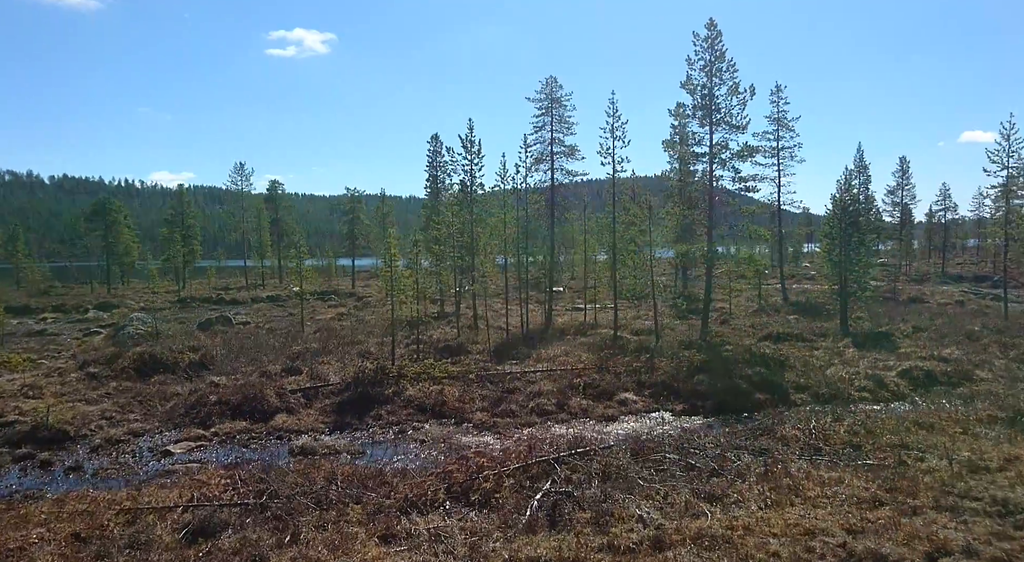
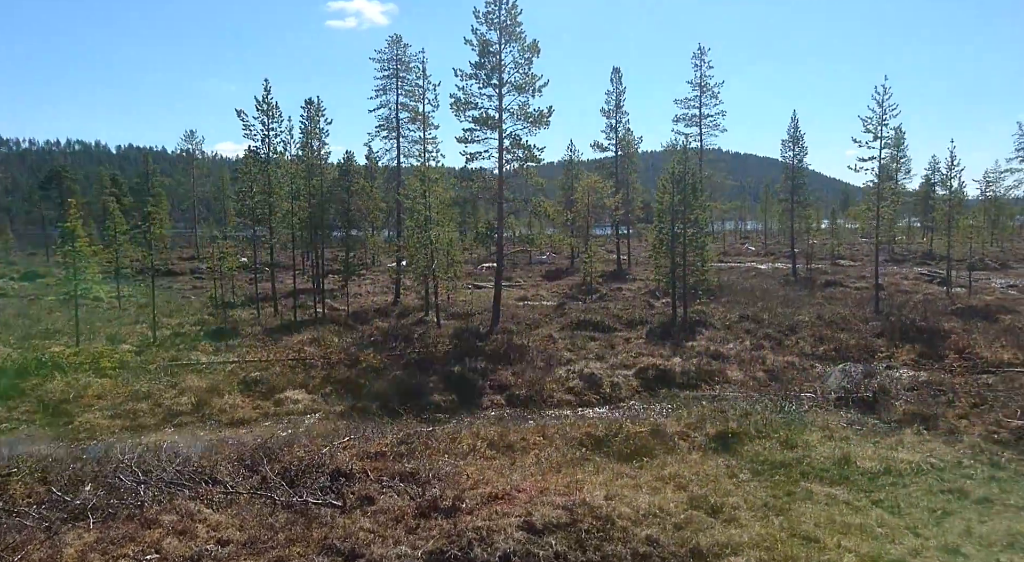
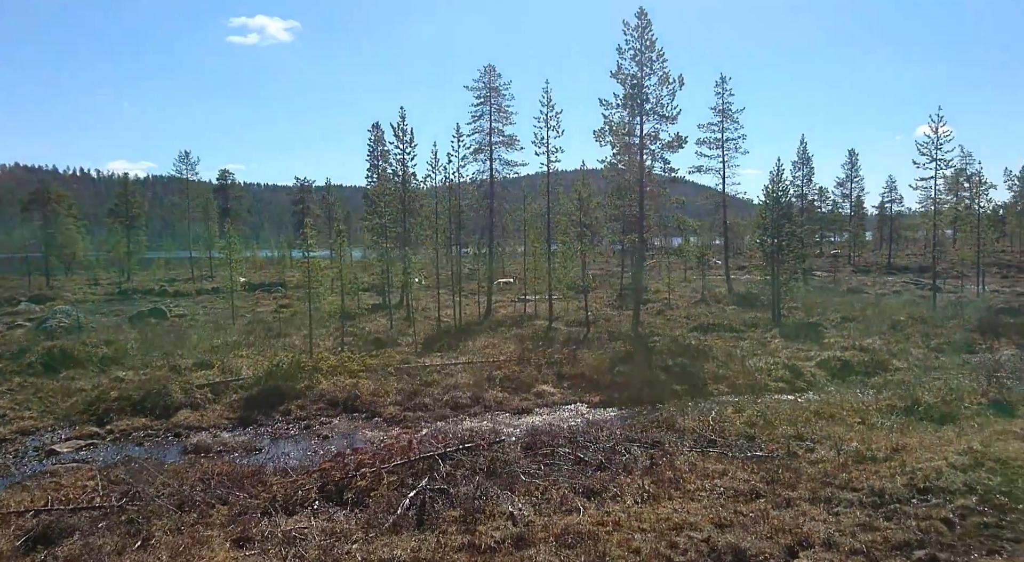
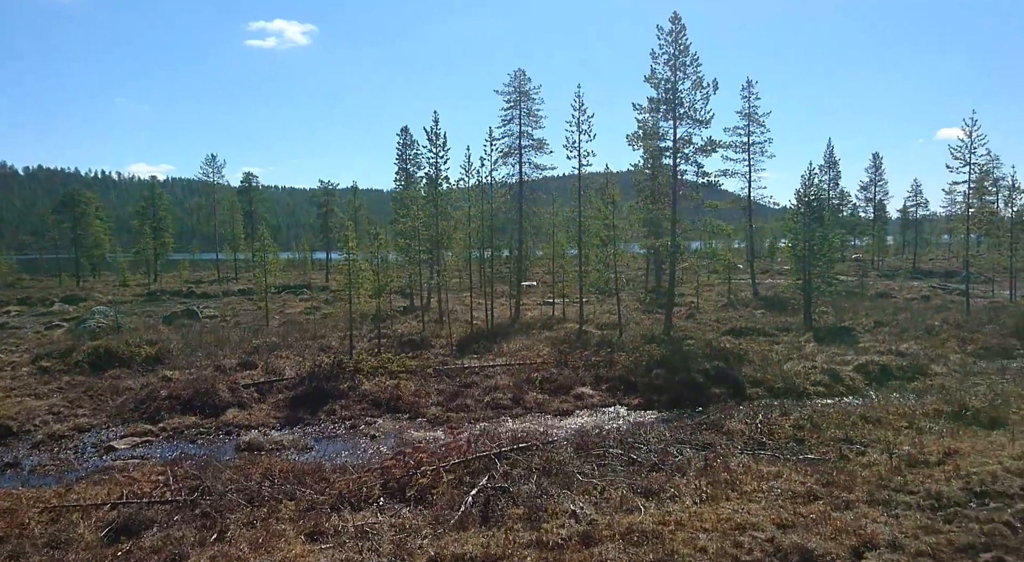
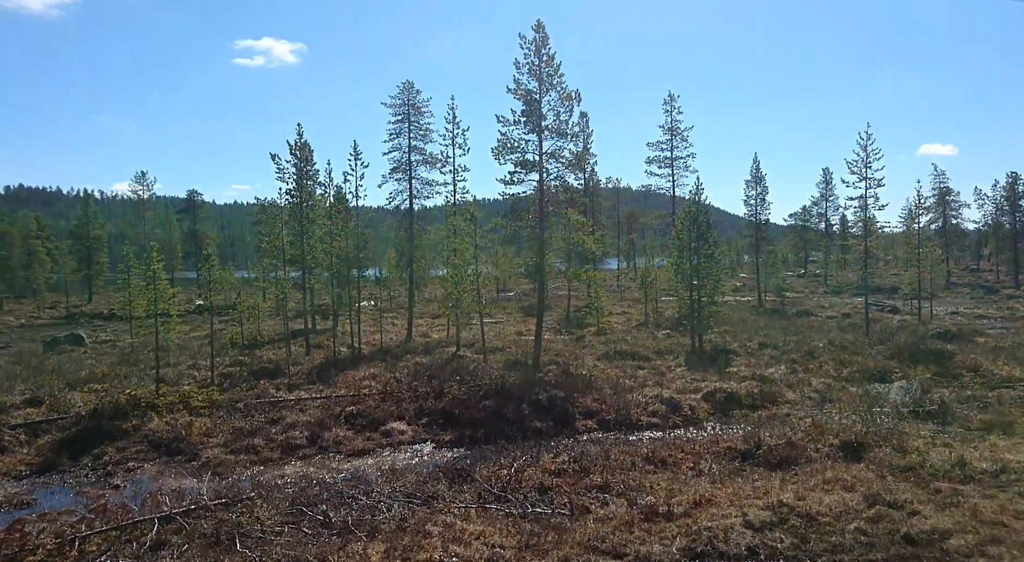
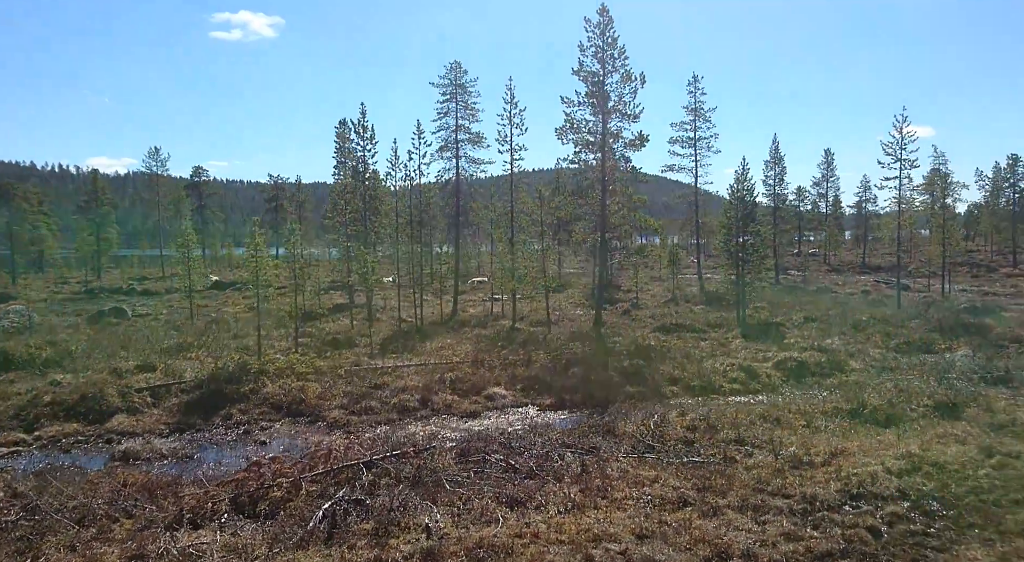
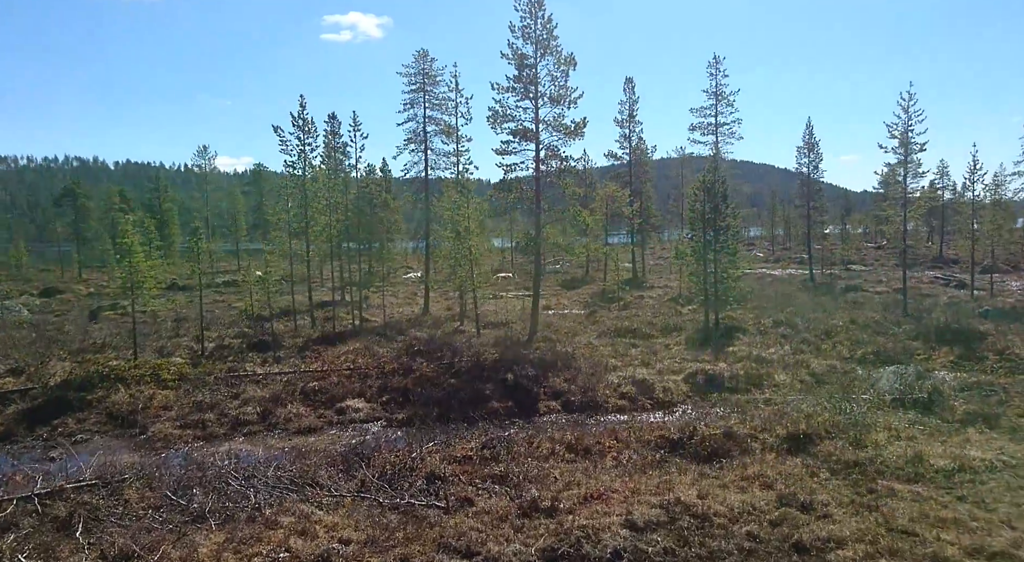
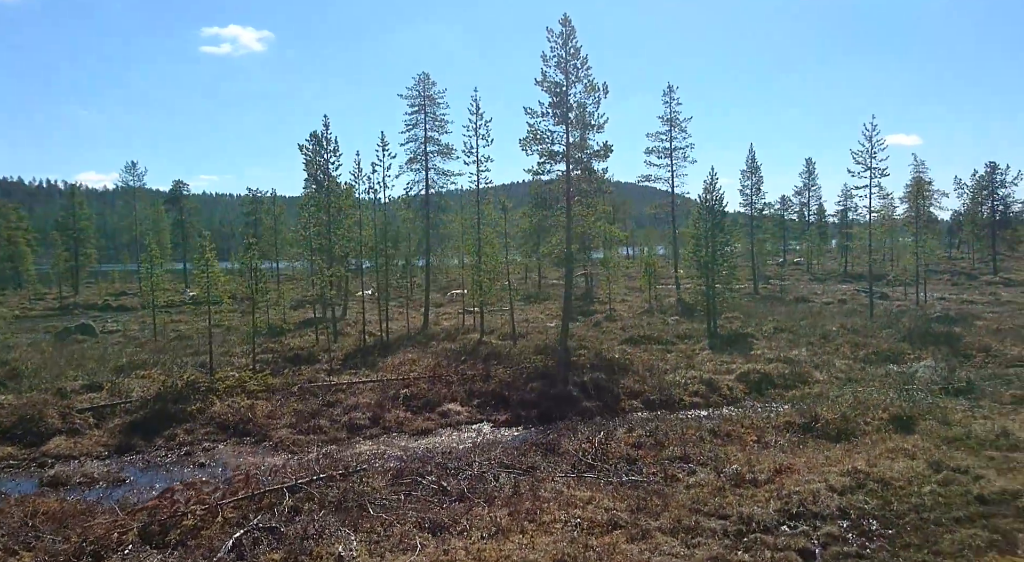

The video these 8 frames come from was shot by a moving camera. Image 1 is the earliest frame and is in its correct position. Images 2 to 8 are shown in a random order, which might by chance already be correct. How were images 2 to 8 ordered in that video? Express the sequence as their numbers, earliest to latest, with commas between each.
4, 3, 6, 8, 5, 7, 2
